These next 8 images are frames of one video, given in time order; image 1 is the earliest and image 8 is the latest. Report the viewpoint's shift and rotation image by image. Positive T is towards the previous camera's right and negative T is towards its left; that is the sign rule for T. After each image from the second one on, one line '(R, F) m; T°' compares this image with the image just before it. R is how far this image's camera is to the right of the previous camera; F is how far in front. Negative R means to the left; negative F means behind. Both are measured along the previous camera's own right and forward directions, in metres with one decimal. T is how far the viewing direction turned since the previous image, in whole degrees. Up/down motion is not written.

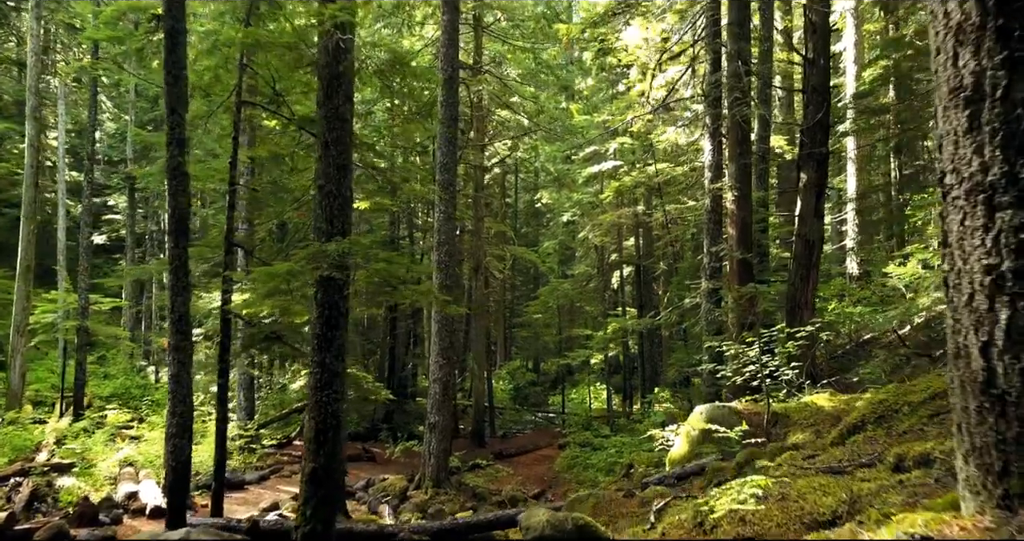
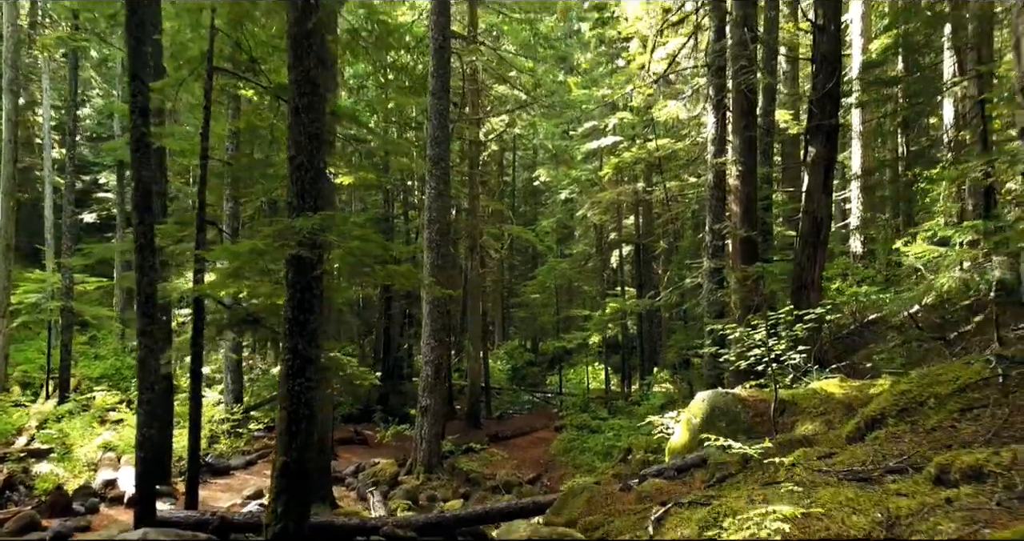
(+0.1, +0.5) m; 0°
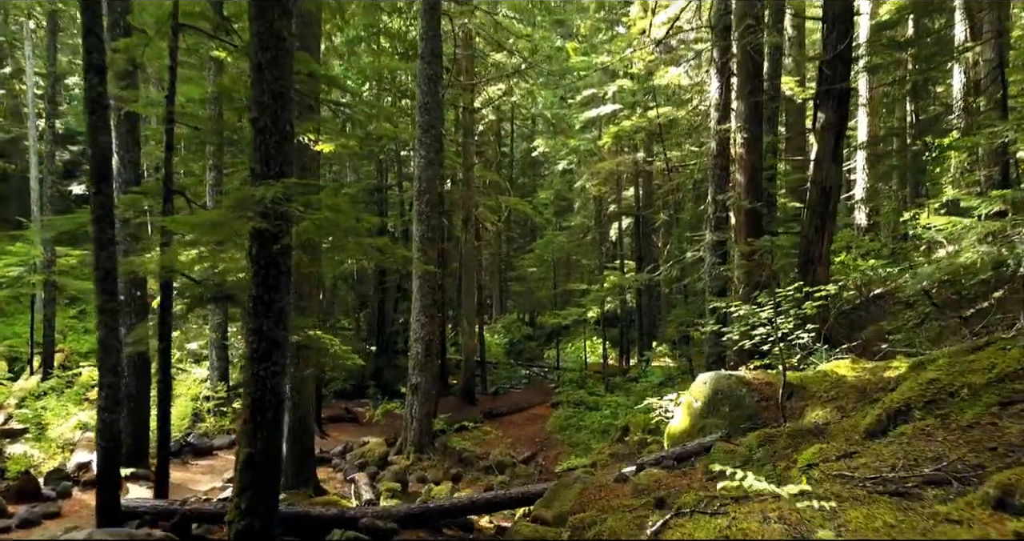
(+0.1, +0.5) m; 0°
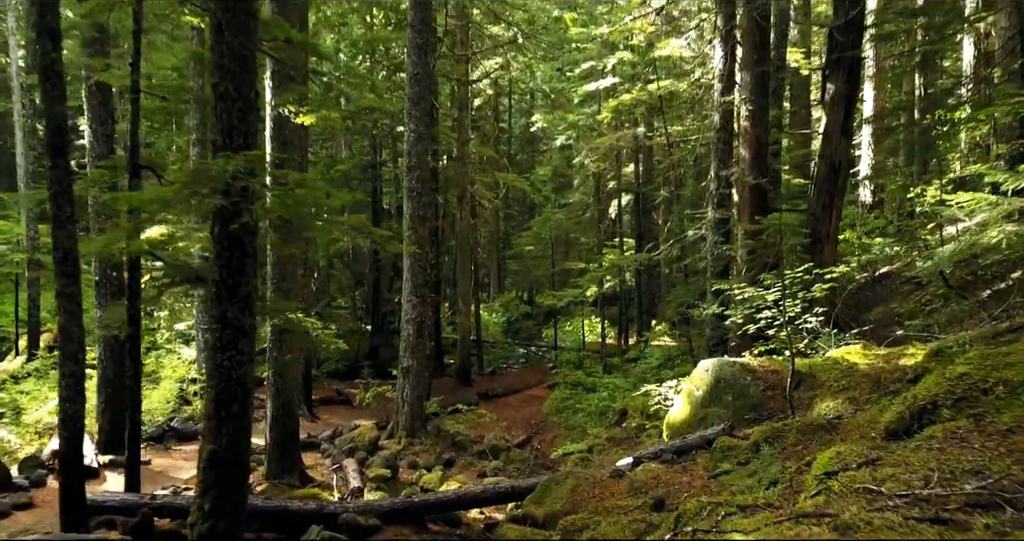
(+0.1, +0.4) m; 0°
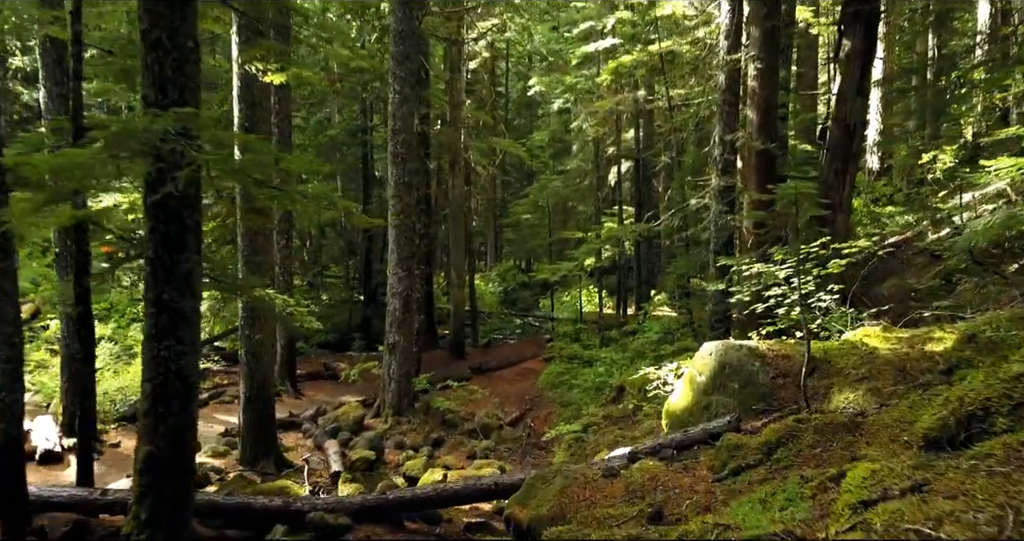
(+0.1, +0.6) m; 0°
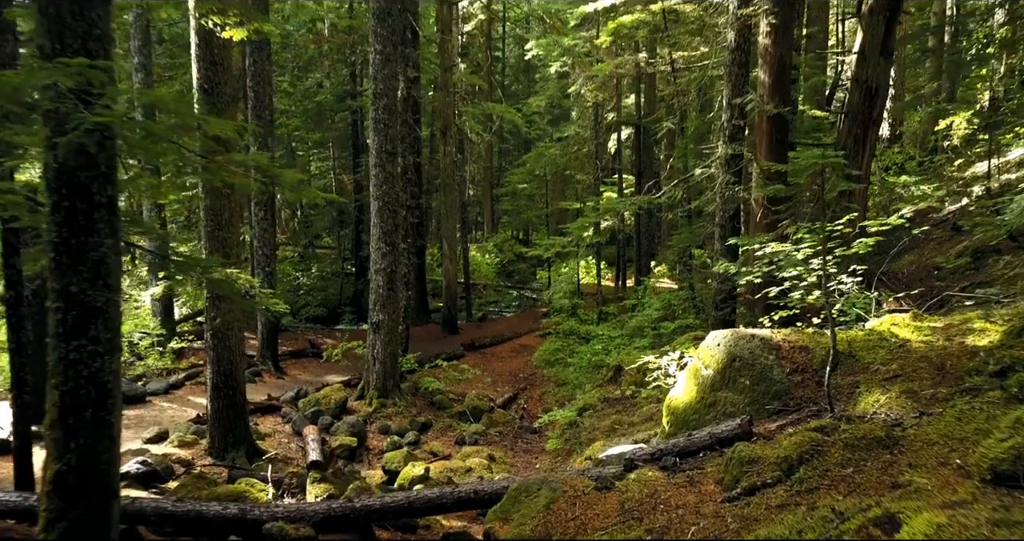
(+0.1, +0.7) m; 0°
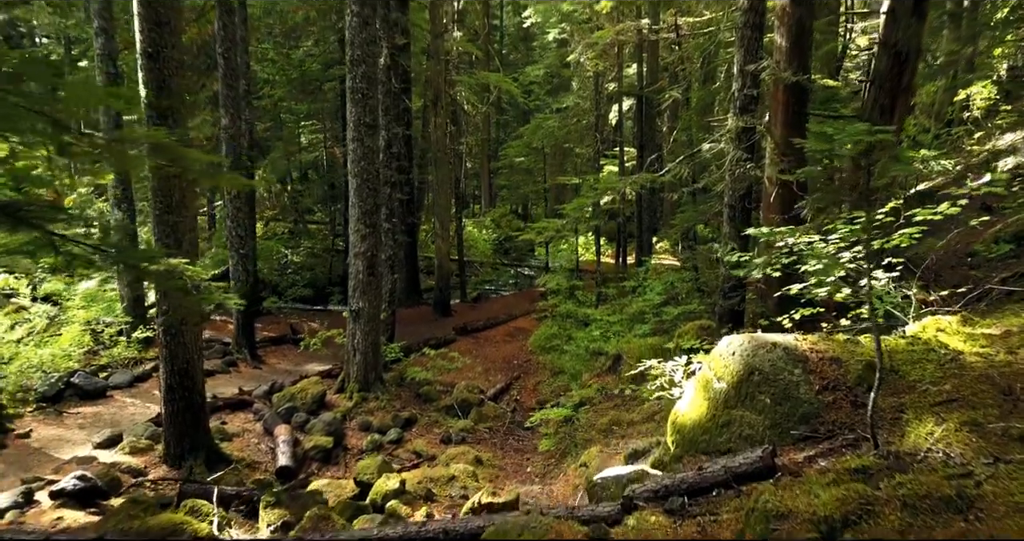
(+0.1, +0.8) m; 0°
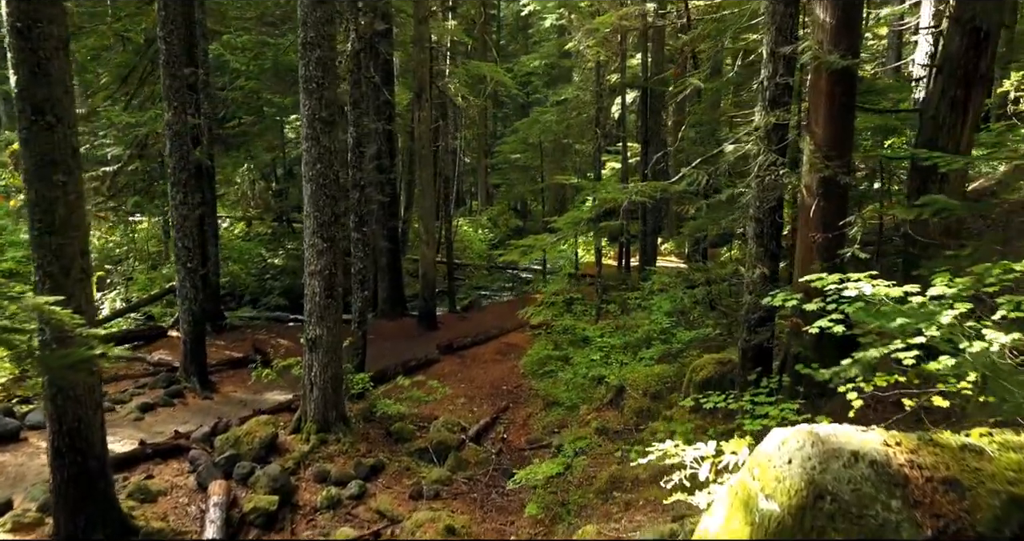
(+0.2, +1.4) m; 0°
